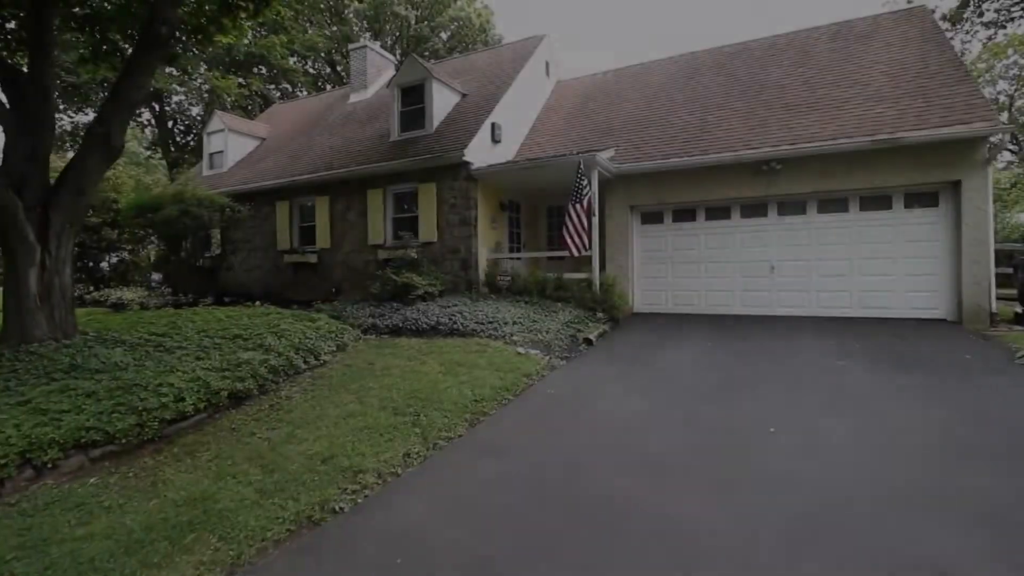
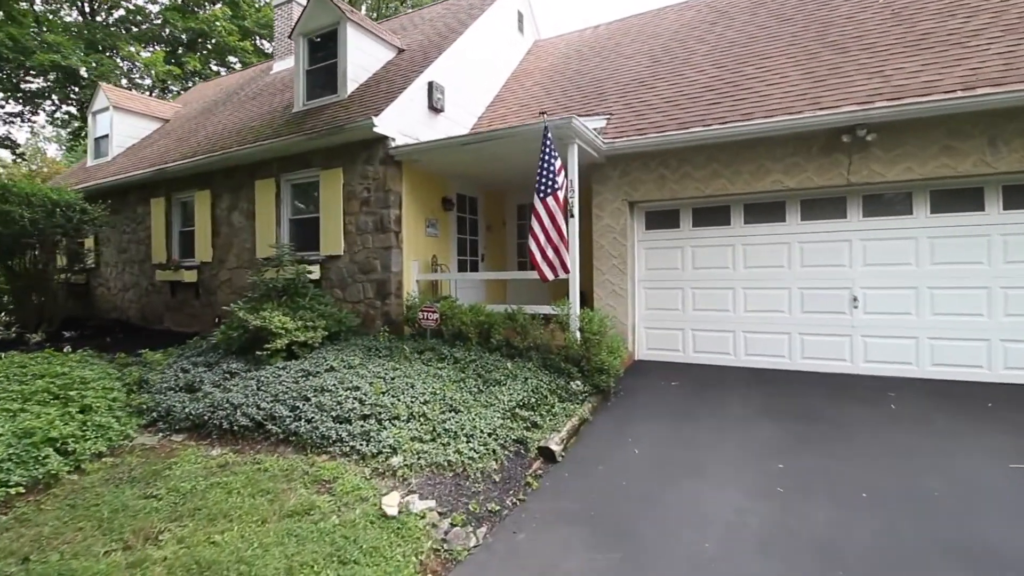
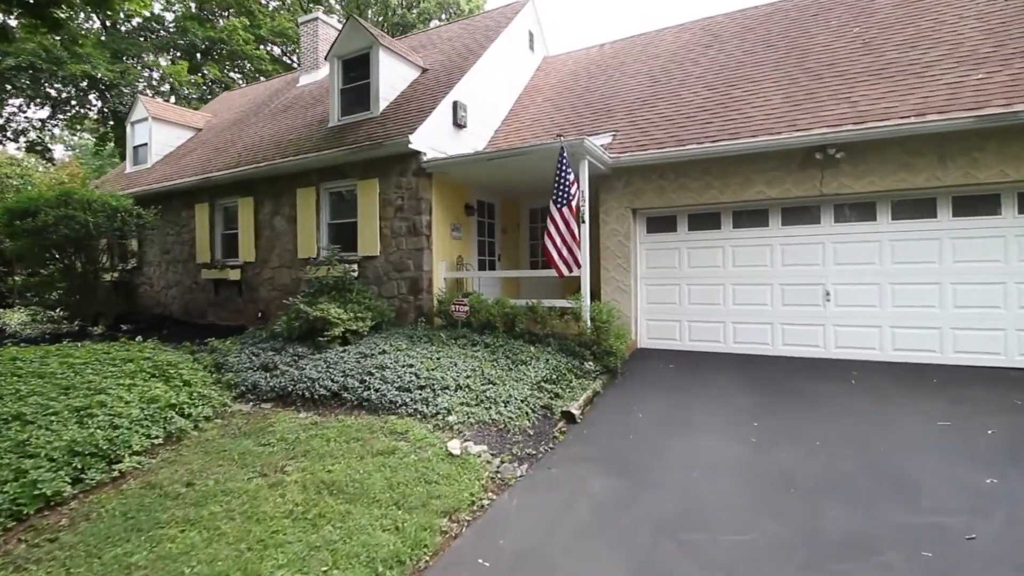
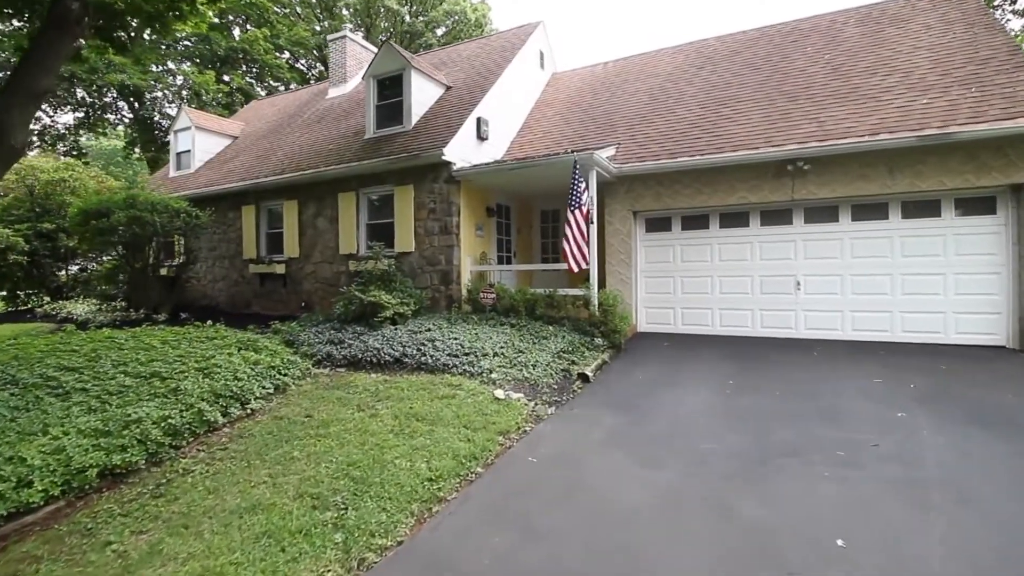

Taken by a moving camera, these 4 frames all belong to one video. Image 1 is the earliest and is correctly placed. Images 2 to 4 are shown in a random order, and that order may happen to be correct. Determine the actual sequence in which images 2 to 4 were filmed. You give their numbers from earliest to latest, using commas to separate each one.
4, 3, 2
